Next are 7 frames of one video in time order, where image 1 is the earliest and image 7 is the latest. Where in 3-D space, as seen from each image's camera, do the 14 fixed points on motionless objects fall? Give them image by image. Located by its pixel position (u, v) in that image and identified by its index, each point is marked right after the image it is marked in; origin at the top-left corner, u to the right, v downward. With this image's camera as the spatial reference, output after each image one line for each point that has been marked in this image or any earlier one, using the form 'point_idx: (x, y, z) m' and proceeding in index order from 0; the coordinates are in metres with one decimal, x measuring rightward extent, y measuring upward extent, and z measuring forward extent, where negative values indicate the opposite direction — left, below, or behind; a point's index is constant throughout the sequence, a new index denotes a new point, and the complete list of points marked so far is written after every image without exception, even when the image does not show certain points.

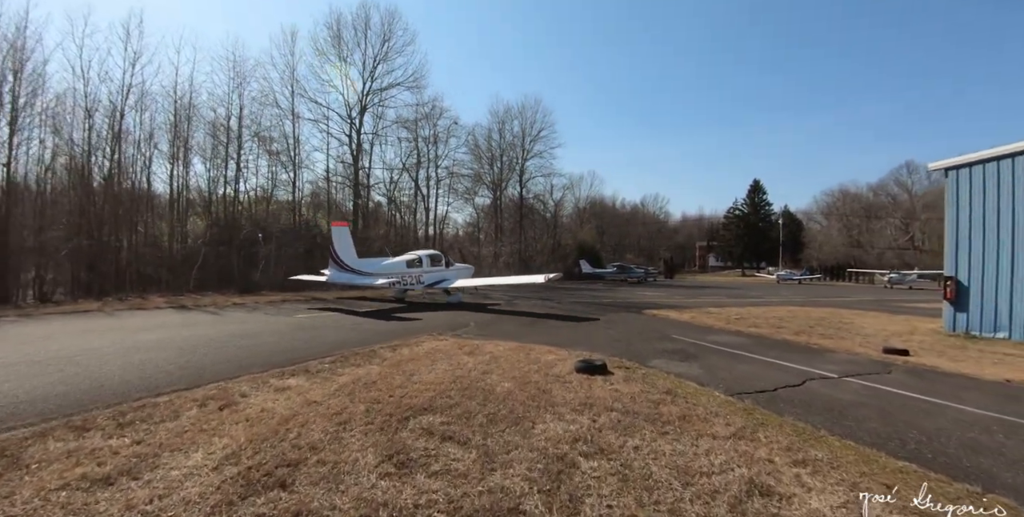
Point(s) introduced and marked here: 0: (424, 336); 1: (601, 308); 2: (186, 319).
0: (-1.8, -1.5, +8.9) m
1: (+3.3, -1.8, +17.9) m
2: (-8.4, -1.5, +11.9) m
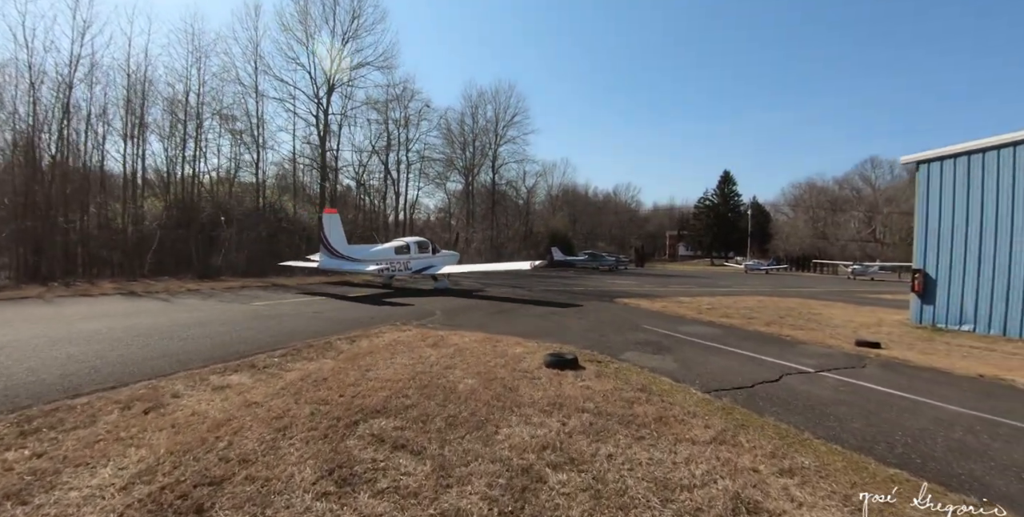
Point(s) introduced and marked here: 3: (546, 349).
0: (-2.3, -1.2, +8.4) m
1: (+2.3, -1.3, +17.7) m
2: (-9.1, -1.1, +11.1) m
3: (+0.5, -1.3, +6.9) m
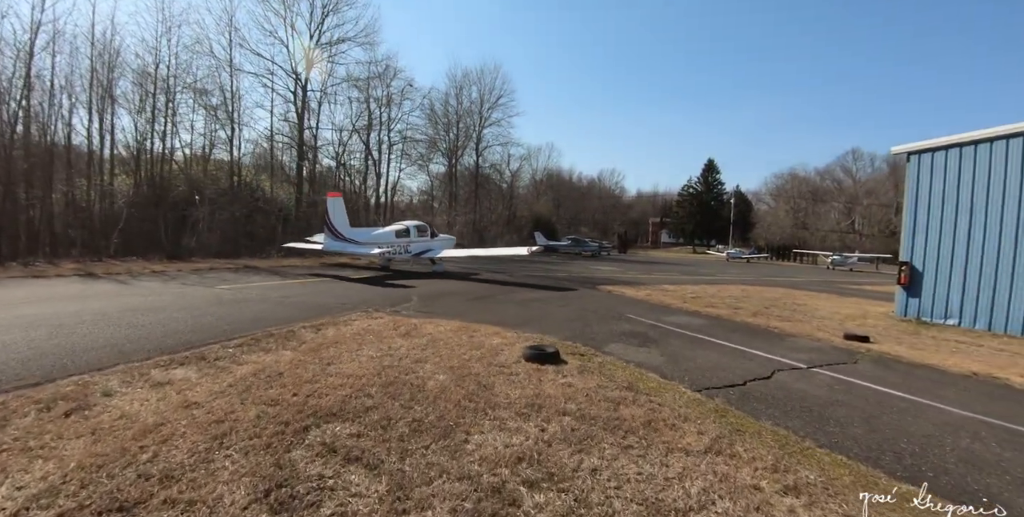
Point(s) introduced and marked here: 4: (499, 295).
0: (-2.7, -0.9, +7.9) m
1: (+1.6, -0.8, +17.3) m
2: (-9.5, -0.6, +10.3) m
3: (+0.2, -1.1, +6.5) m
4: (-0.3, -0.9, +11.3) m
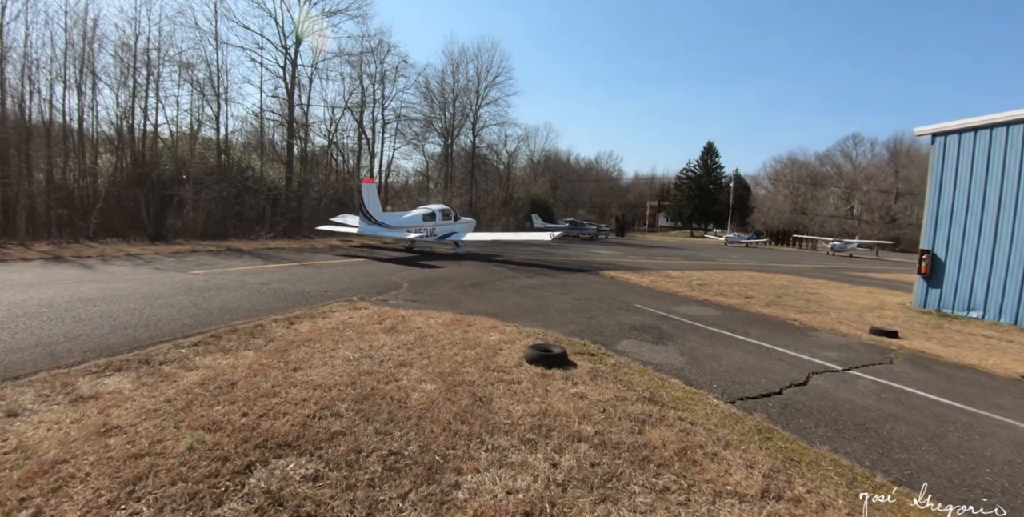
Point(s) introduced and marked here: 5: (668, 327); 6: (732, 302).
0: (-2.7, -0.7, +7.1) m
1: (+1.5, -0.3, +16.5) m
2: (-9.5, -0.3, +9.5) m
3: (+0.2, -1.0, +5.7) m
4: (-0.4, -0.5, +10.5) m
5: (+2.4, -1.1, +7.2) m
6: (+5.0, -1.0, +10.7) m
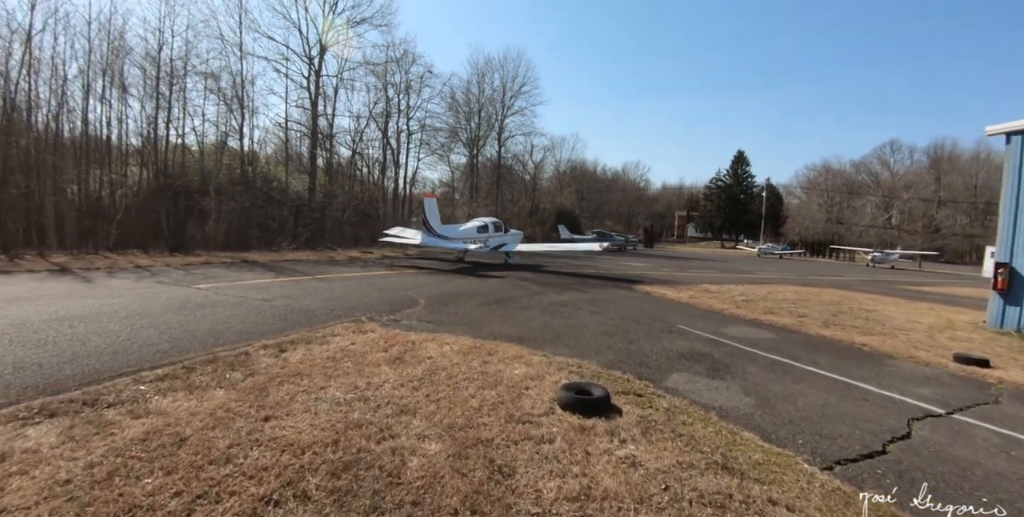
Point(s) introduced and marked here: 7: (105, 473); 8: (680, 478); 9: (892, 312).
0: (-2.3, -0.9, +6.3) m
1: (+2.3, -0.7, +15.5) m
2: (-9.1, -0.5, +9.0) m
3: (+0.5, -1.1, +4.8) m
4: (+0.1, -0.8, +9.6) m
5: (+2.7, -1.3, +6.2) m
6: (+5.5, -1.3, +9.5) m
7: (-2.2, -1.2, +2.6) m
8: (+1.0, -1.3, +2.9) m
9: (+10.0, -1.4, +12.3) m
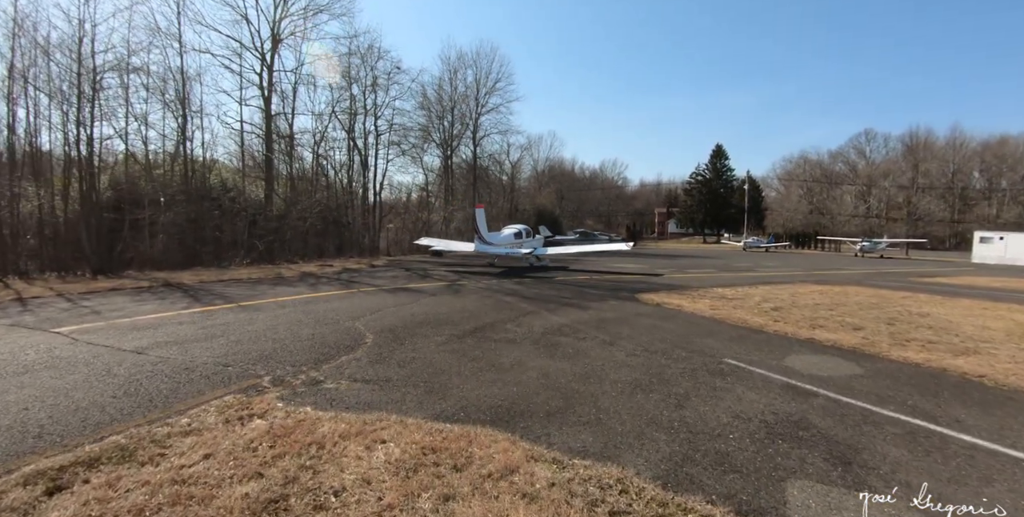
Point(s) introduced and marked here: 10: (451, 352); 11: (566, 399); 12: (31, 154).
0: (-2.5, -1.2, +3.9) m
1: (+1.8, -0.8, +13.3) m
2: (-9.3, -1.1, +6.3) m
3: (+0.4, -1.3, +2.5) m
4: (-0.1, -1.0, +7.3) m
5: (+2.6, -1.4, +3.9) m
6: (+5.3, -1.3, +7.4) m
7: (-2.2, -1.4, +0.2) m
8: (+1.0, -1.5, +0.6) m
9: (+9.6, -1.2, +10.3) m
10: (-0.7, -1.1, +5.5) m
11: (+0.5, -1.2, +4.2) m
12: (-22.0, +4.8, +20.8) m
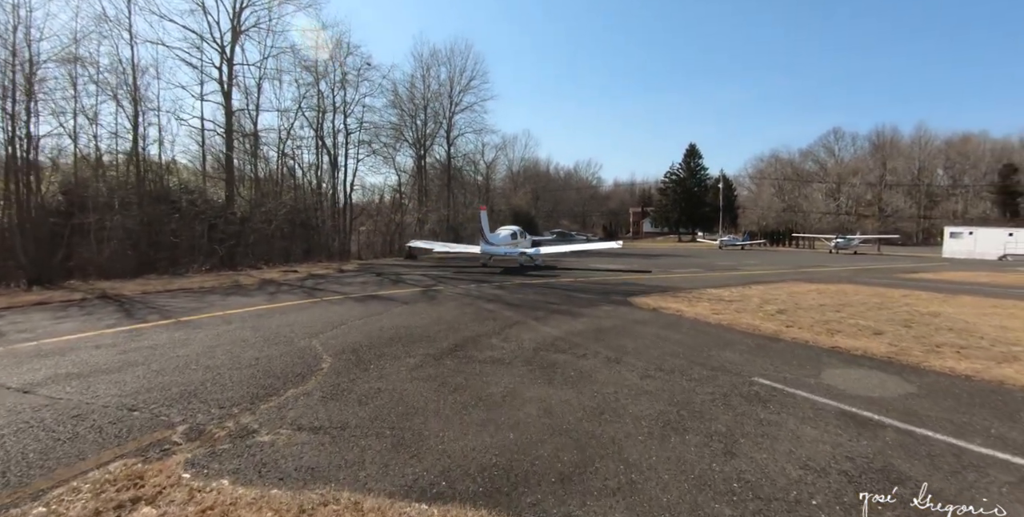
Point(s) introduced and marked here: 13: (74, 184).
0: (-2.5, -1.3, +2.7) m
1: (+1.3, -0.9, +12.3) m
2: (-9.4, -1.3, +4.8) m
3: (+0.5, -1.3, +1.5) m
4: (-0.3, -1.1, +6.2) m
5: (+2.6, -1.4, +3.0) m
6: (+5.1, -1.3, +6.6) m
7: (-2.0, -1.5, -0.9) m
8: (+1.2, -1.5, -0.4) m
9: (+9.3, -1.2, +9.7) m
10: (-0.8, -1.2, +4.5) m
11: (+0.5, -1.3, +3.2) m
12: (-22.8, +4.4, +18.7) m
13: (-19.2, +3.1, +19.6) m
